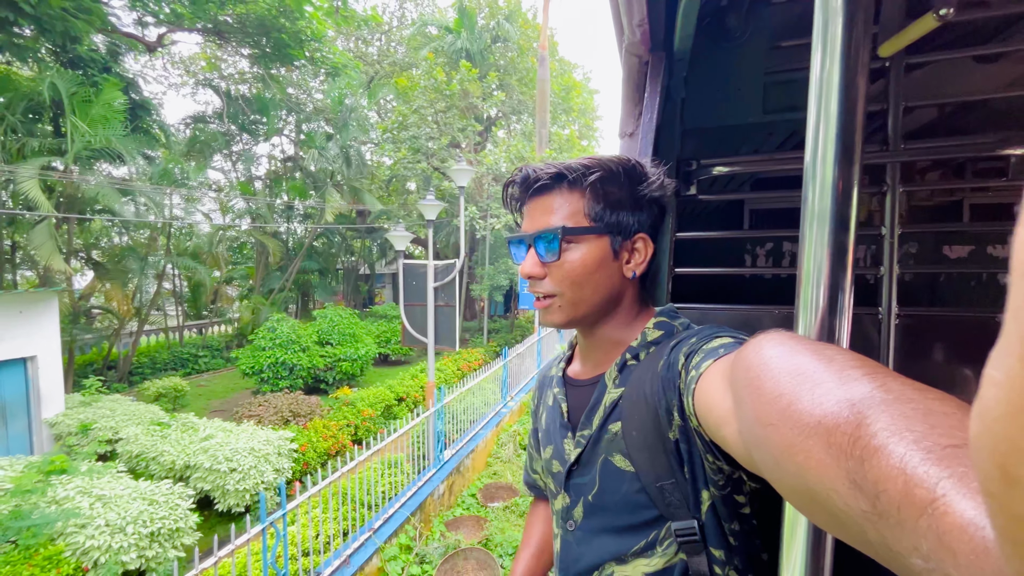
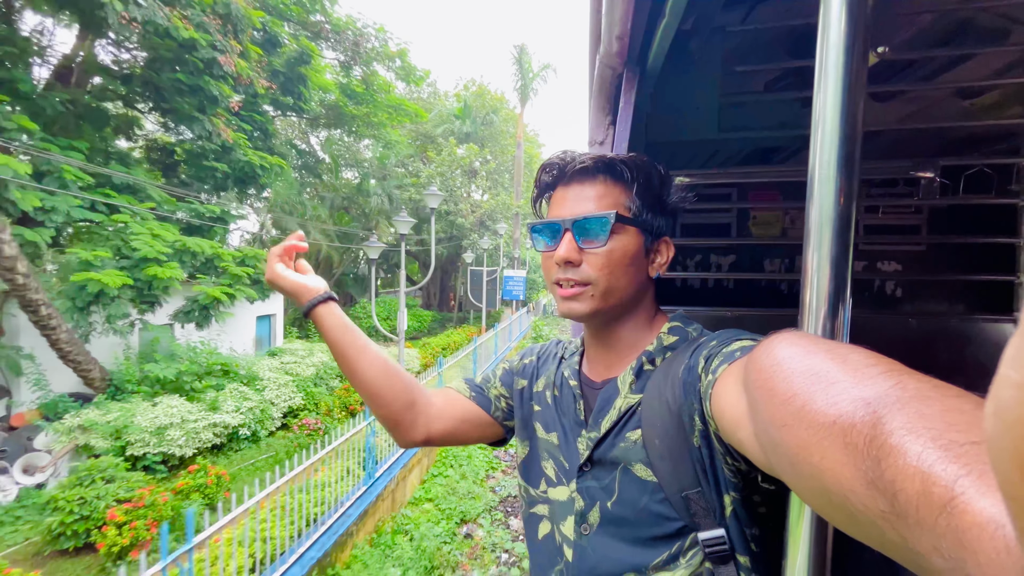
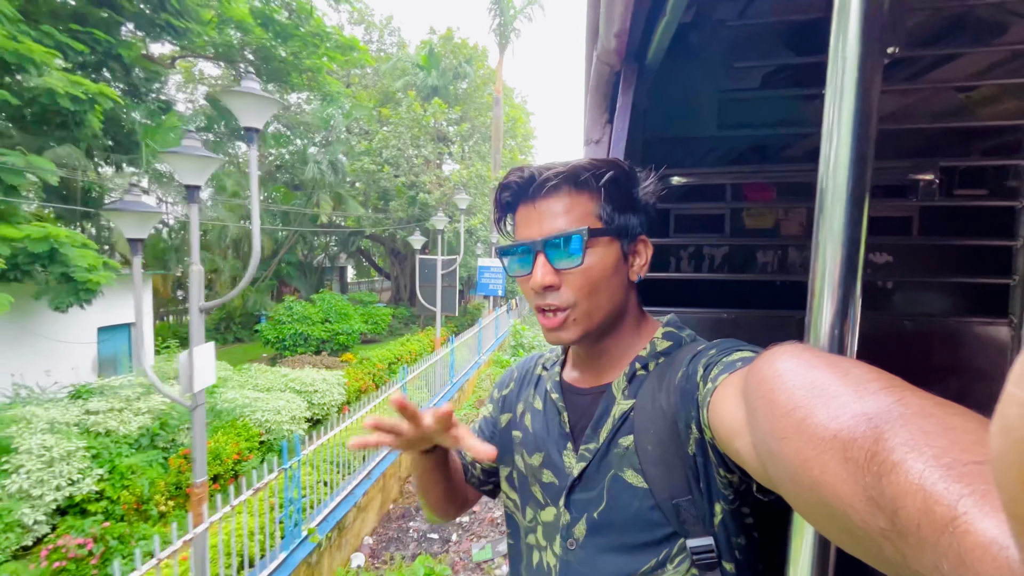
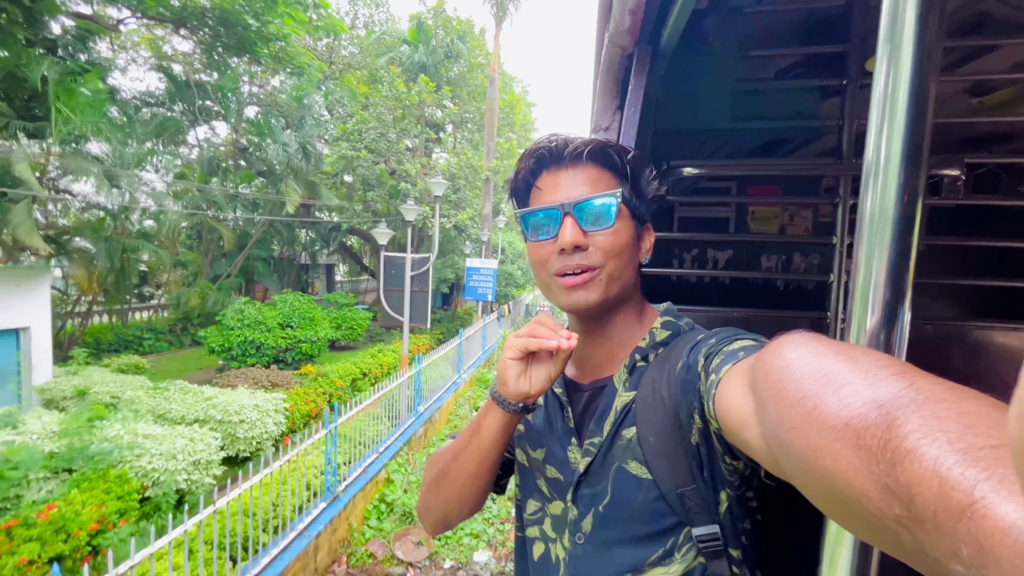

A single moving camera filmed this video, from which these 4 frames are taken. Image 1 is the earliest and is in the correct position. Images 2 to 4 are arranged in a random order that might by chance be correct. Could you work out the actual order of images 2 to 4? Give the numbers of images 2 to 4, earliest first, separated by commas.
4, 3, 2
